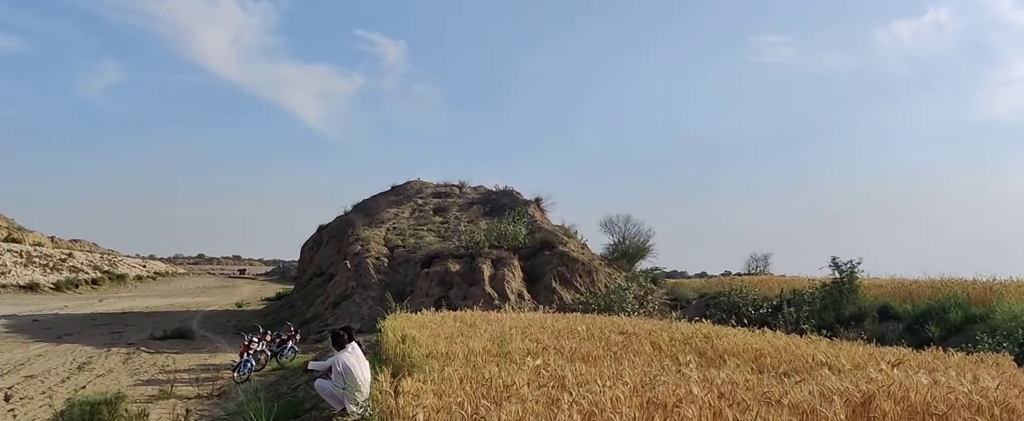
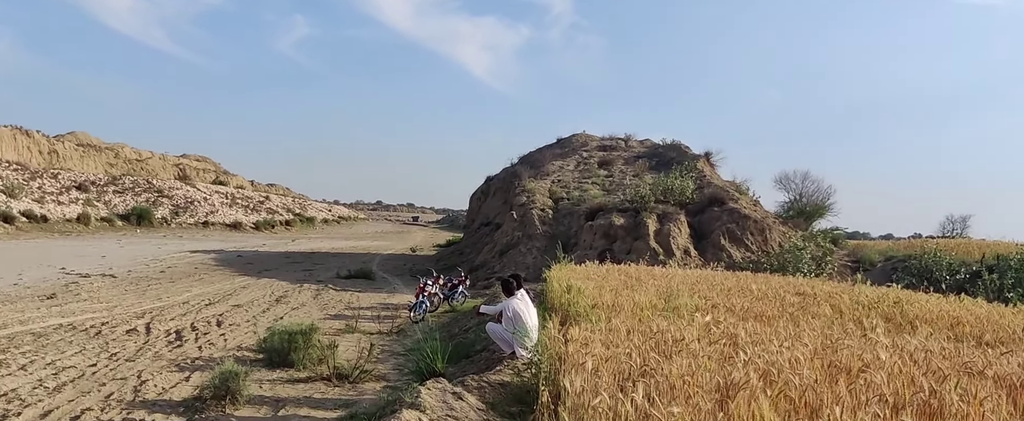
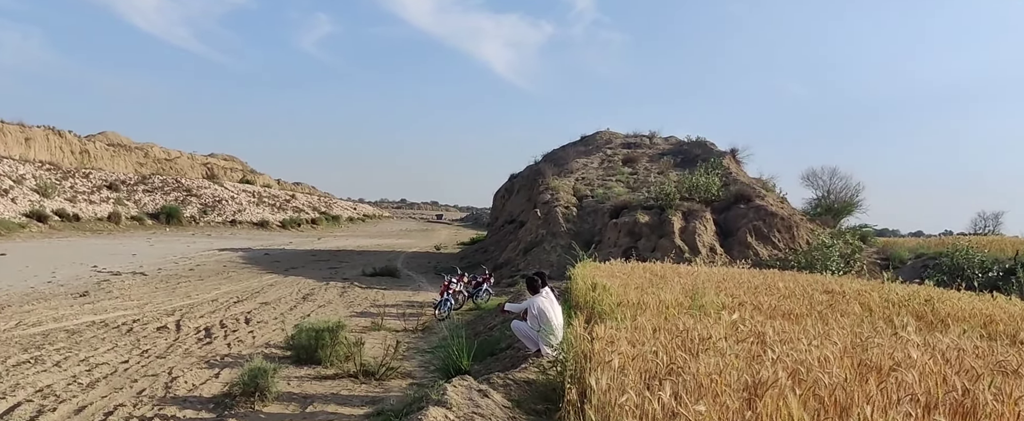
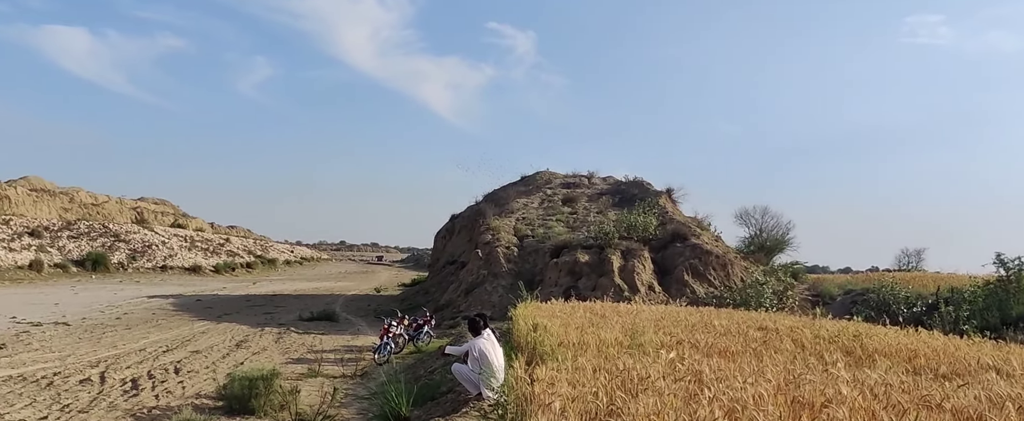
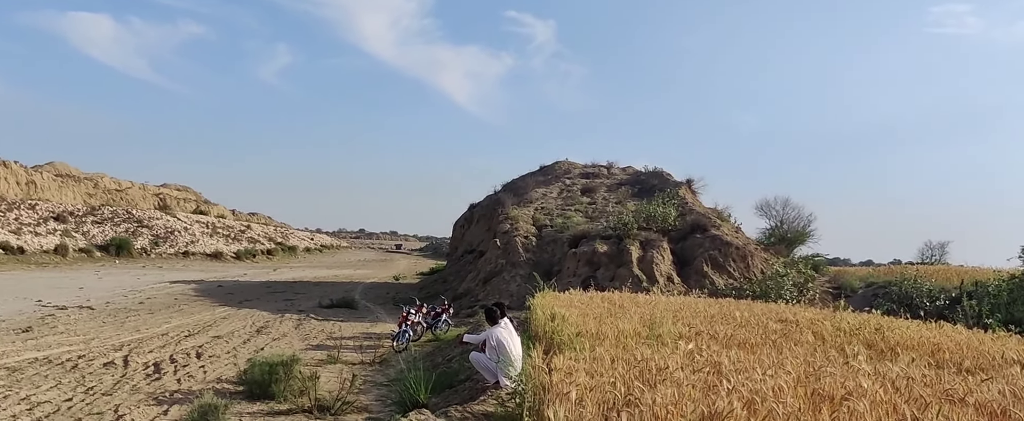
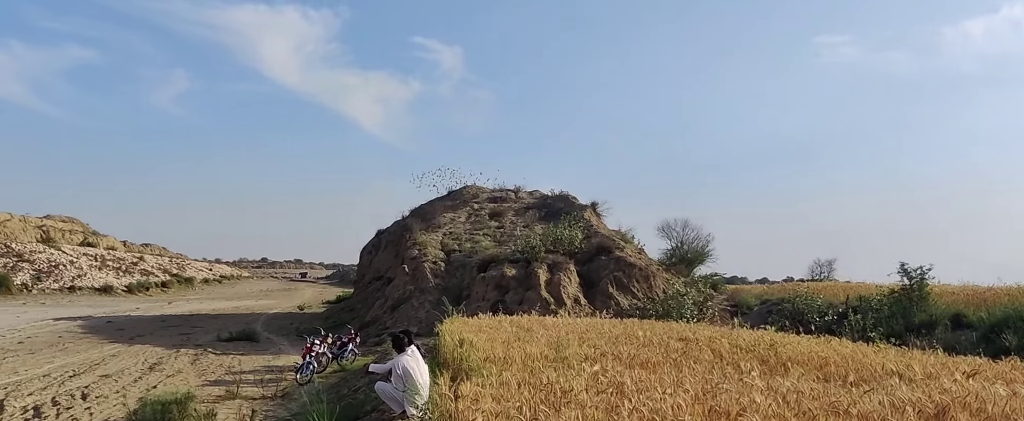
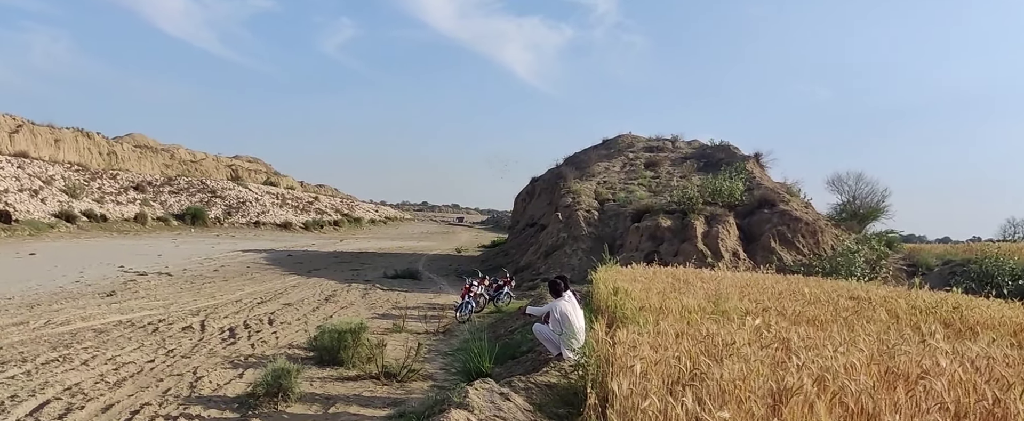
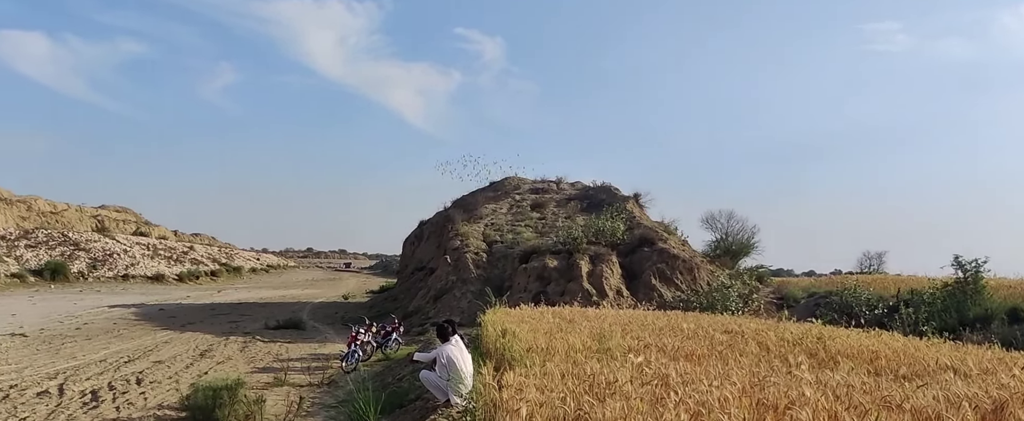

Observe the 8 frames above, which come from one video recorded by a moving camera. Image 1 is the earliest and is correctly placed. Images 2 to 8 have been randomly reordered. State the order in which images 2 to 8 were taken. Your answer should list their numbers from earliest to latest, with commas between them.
6, 8, 4, 5, 2, 3, 7
